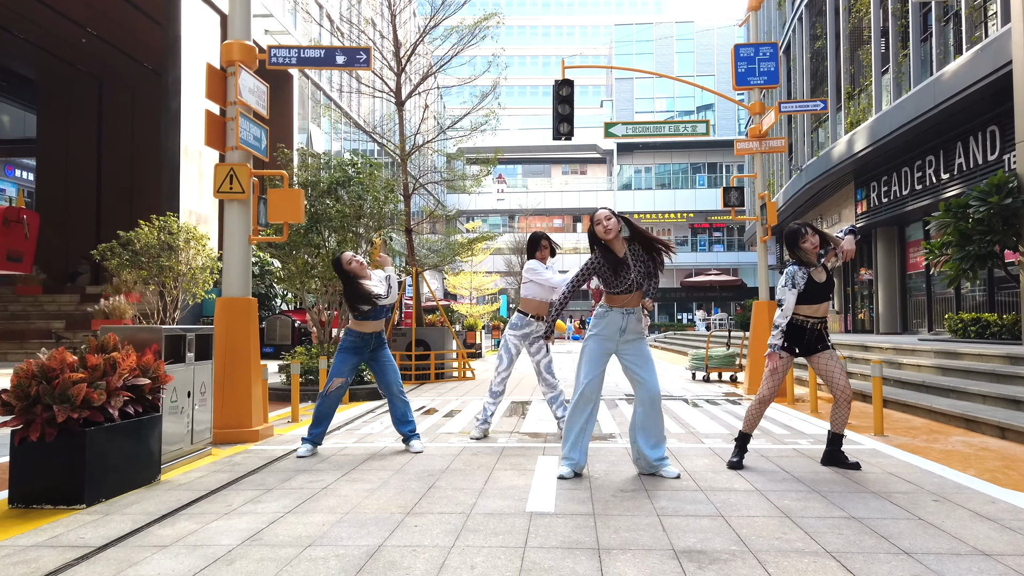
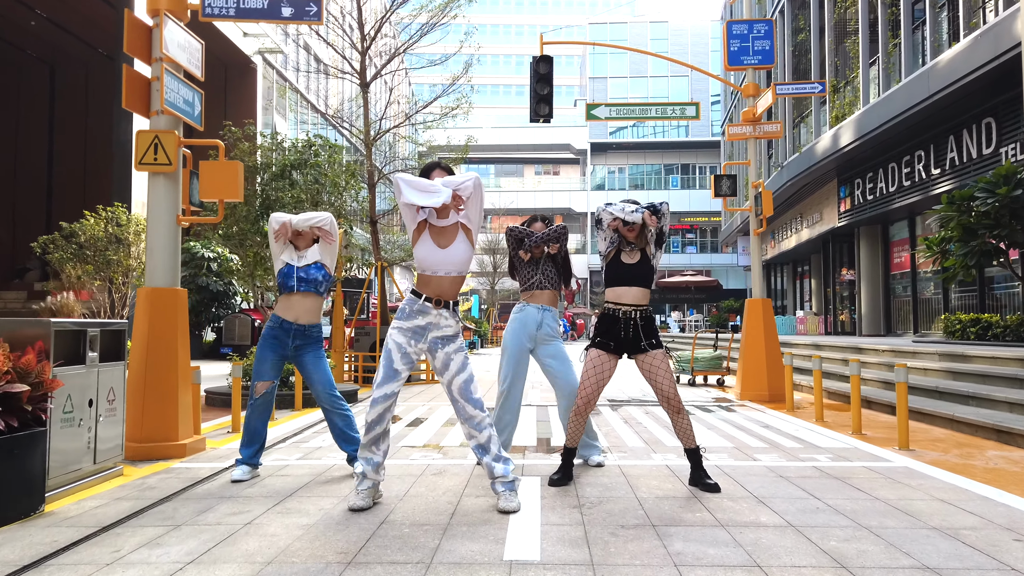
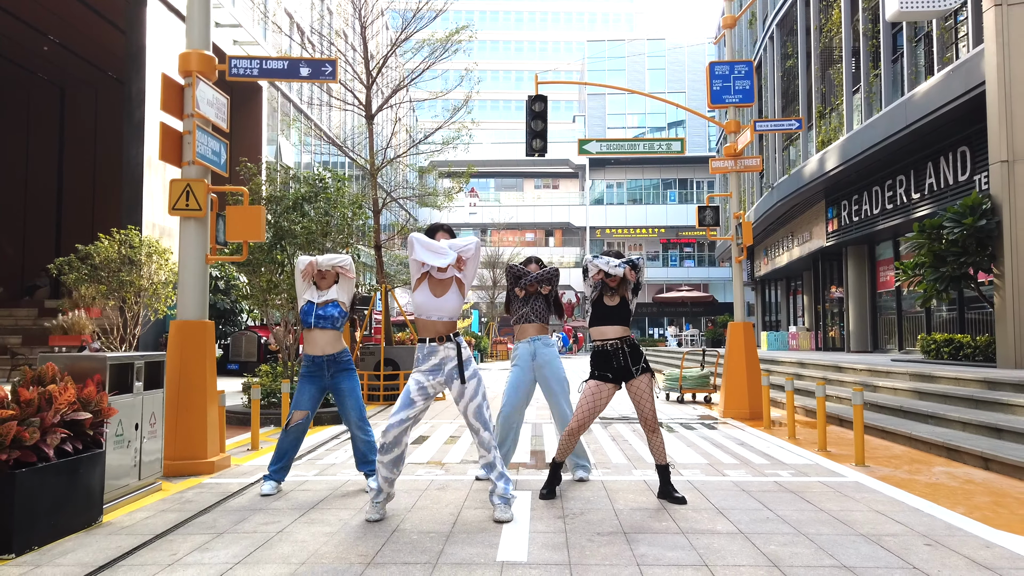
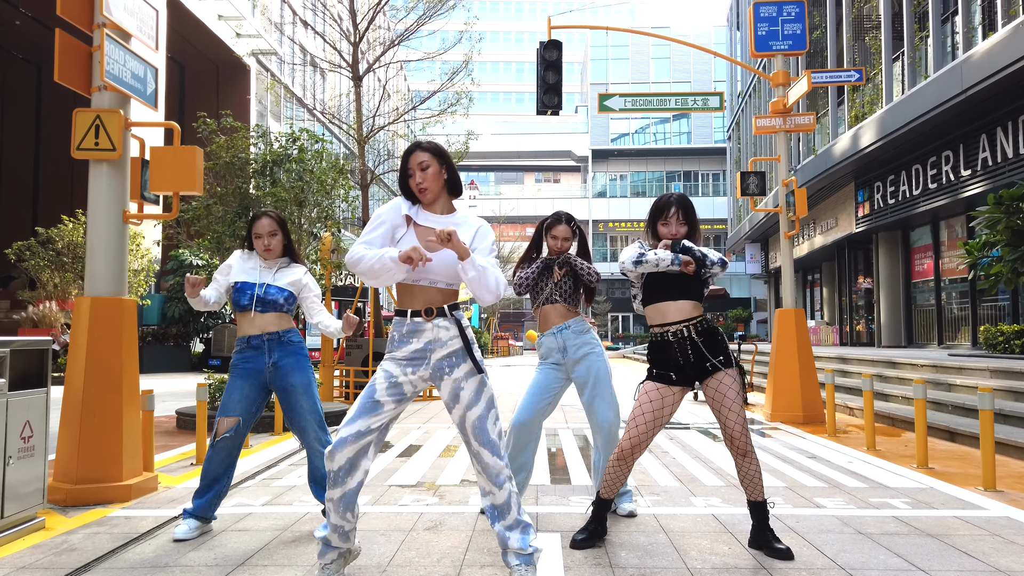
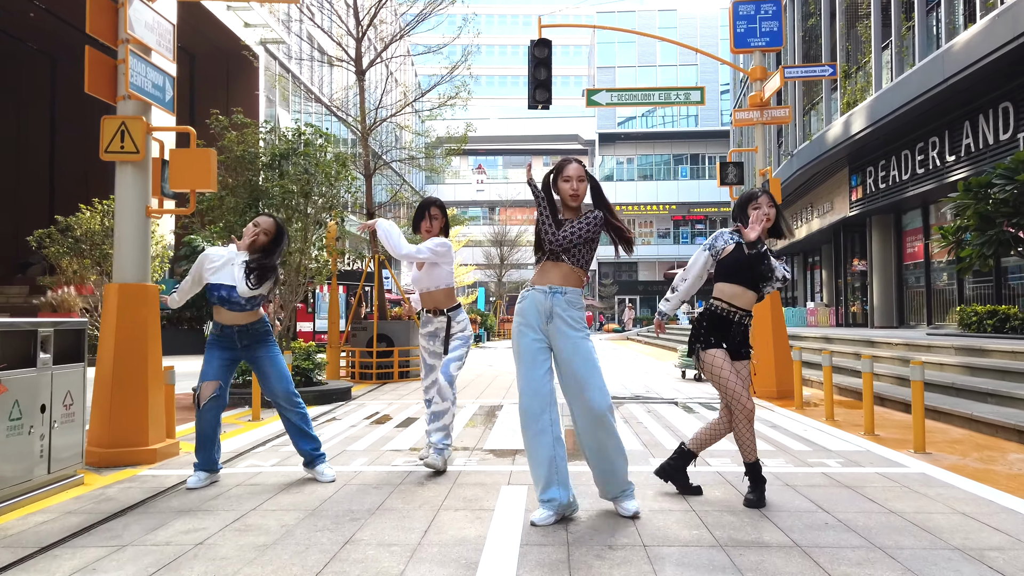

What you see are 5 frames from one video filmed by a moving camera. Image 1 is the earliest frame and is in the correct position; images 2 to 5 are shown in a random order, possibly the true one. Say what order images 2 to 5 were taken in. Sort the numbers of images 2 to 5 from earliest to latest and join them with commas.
5, 3, 2, 4
